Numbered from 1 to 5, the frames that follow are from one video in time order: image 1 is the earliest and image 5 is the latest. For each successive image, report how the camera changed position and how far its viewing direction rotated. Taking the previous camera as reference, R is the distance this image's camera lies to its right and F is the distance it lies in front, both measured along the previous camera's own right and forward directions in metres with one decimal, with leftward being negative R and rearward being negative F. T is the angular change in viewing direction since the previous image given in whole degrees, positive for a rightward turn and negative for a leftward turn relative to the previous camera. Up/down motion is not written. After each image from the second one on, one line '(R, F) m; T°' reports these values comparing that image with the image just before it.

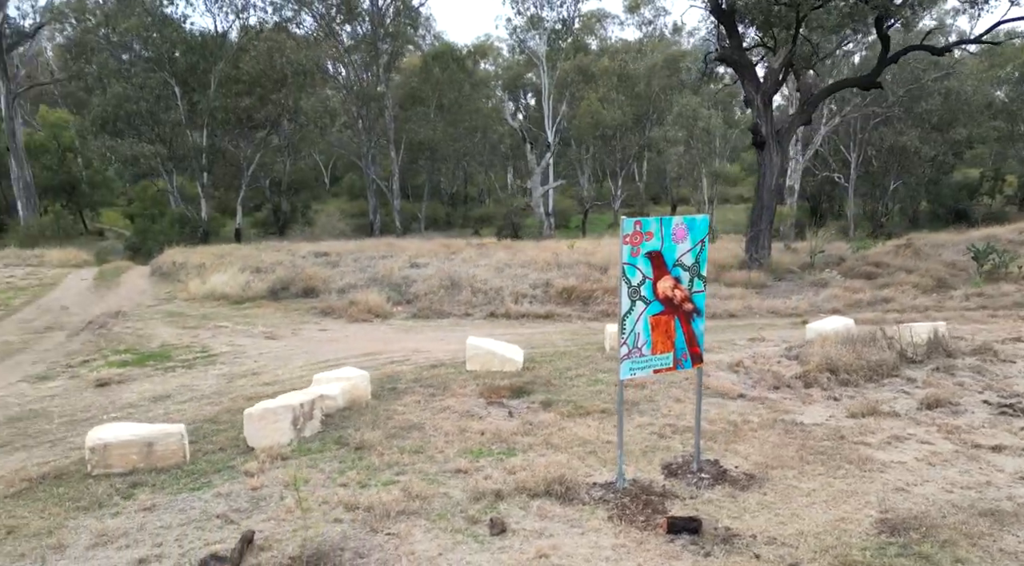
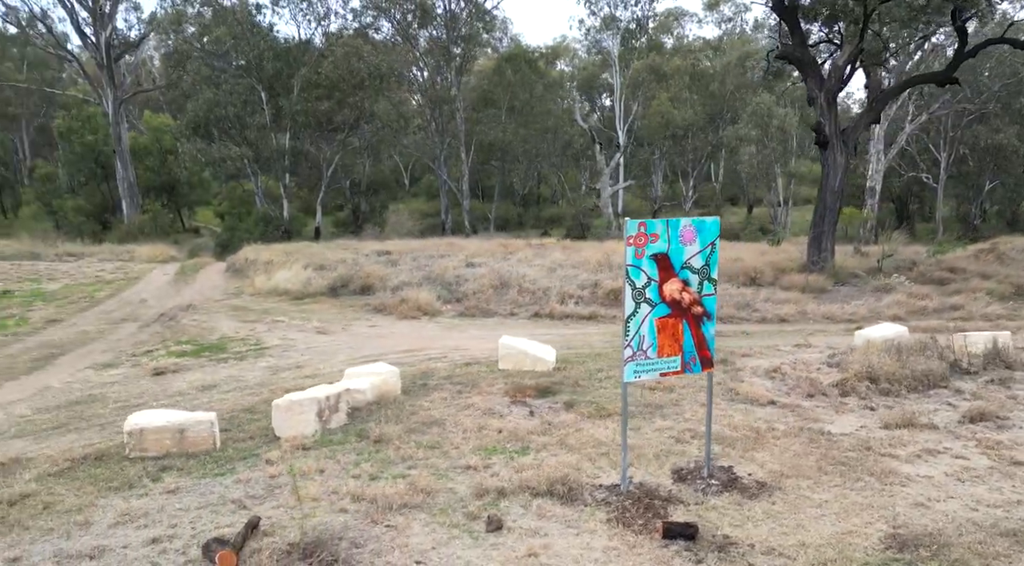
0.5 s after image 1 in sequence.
(+1.0, -0.2) m; -7°
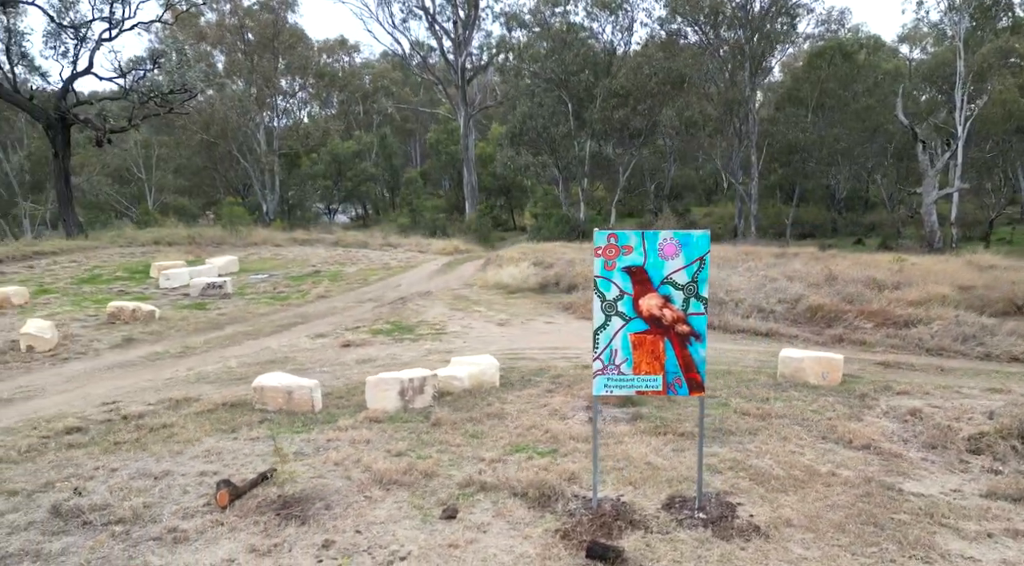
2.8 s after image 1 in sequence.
(+5.0, +0.8) m; -30°
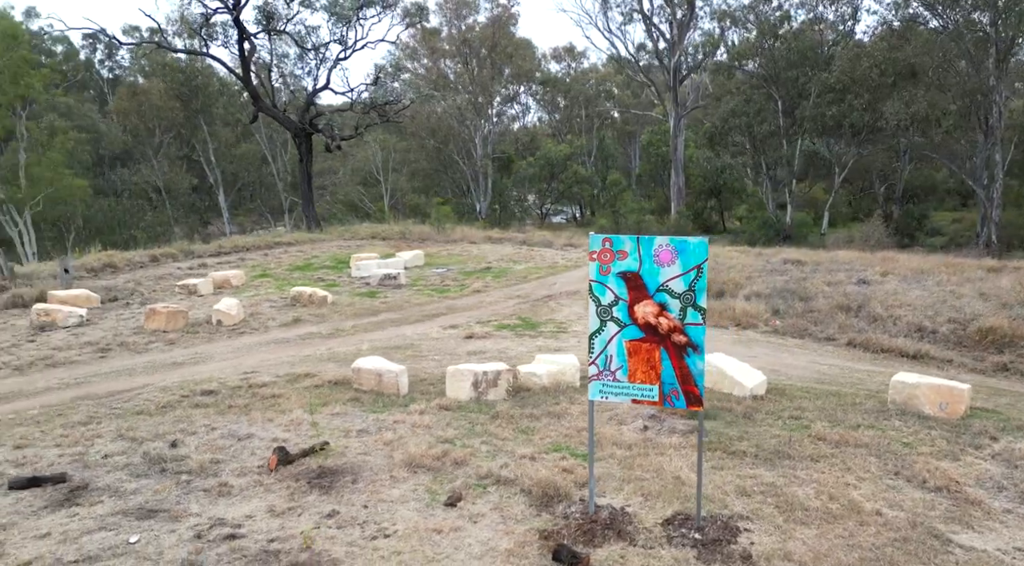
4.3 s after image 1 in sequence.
(+3.1, +0.5) m; -20°
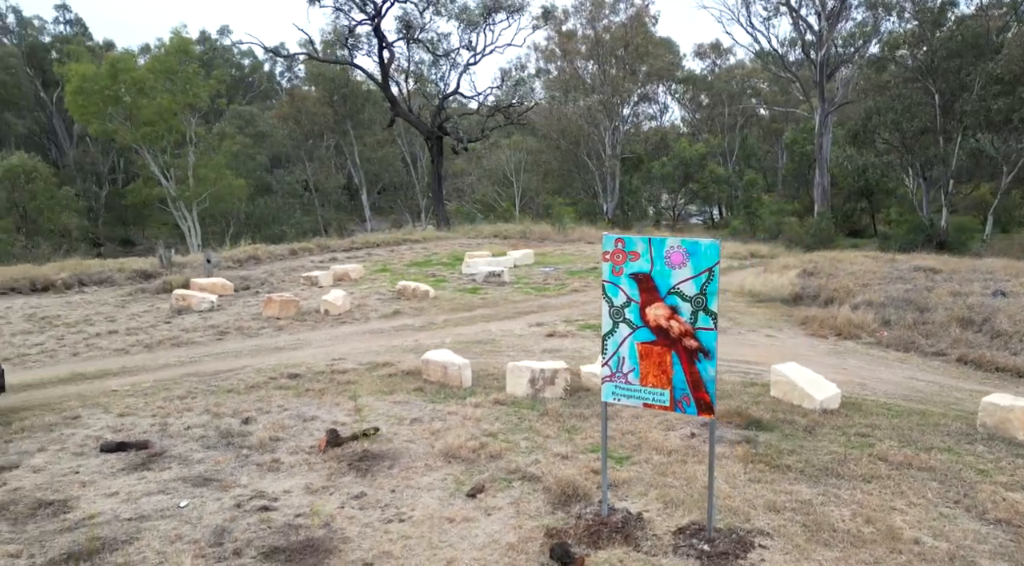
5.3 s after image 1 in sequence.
(+1.7, +0.3) m; -12°
